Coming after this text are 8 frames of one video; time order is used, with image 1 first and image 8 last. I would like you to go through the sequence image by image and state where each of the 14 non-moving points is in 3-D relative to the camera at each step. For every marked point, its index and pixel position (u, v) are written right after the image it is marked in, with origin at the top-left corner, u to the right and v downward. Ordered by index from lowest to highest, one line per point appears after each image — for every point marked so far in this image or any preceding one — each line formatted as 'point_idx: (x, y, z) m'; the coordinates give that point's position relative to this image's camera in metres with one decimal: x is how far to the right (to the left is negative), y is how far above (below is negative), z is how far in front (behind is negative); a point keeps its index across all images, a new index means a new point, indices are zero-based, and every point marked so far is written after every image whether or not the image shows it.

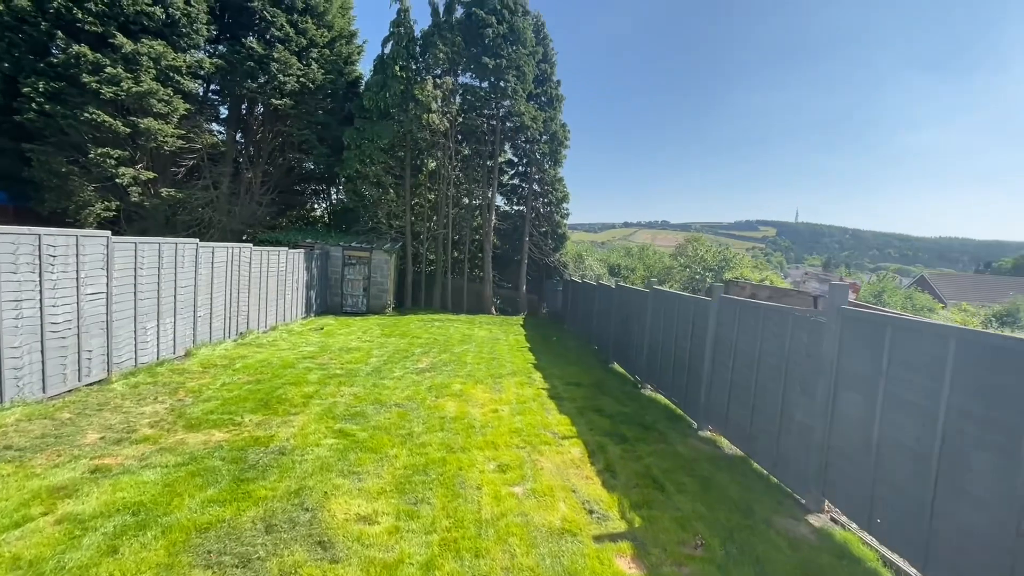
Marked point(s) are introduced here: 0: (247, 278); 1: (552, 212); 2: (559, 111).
0: (-5.0, +0.2, +9.0) m
1: (+1.5, +2.7, +16.9) m
2: (+1.6, +6.0, +16.1) m
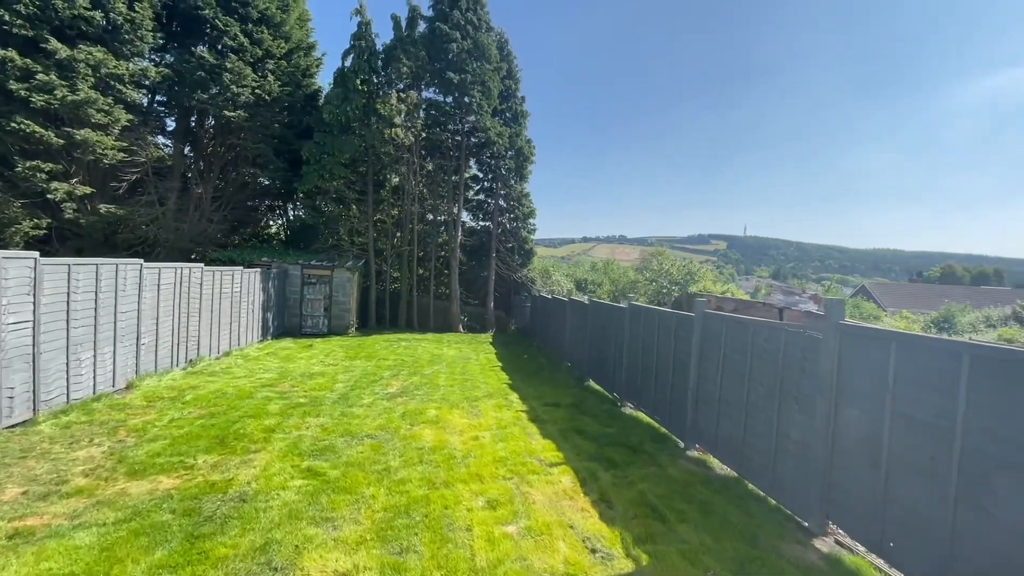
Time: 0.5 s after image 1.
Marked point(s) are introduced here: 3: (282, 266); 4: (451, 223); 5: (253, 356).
0: (-5.5, -0.2, +8.3) m
1: (+0.3, +2.1, +16.8) m
2: (+0.4, +5.4, +16.1) m
3: (-6.3, +0.6, +13.2) m
4: (-2.0, +2.2, +16.0) m
5: (-5.2, -1.4, +9.6) m
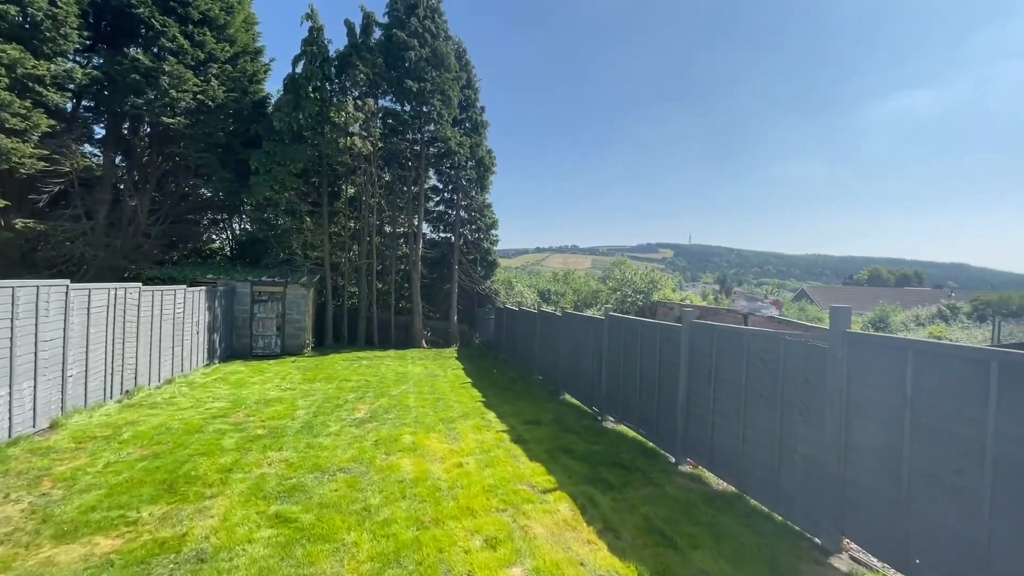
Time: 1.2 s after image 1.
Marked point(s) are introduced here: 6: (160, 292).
0: (-5.9, -0.6, +7.5) m
1: (-1.0, +1.7, +16.5) m
2: (-0.9, +5.0, +15.9) m
3: (-7.2, +0.1, +12.2) m
4: (-3.2, +1.7, +15.5) m
5: (-5.7, -1.7, +8.7) m
6: (-6.2, -0.1, +8.4) m
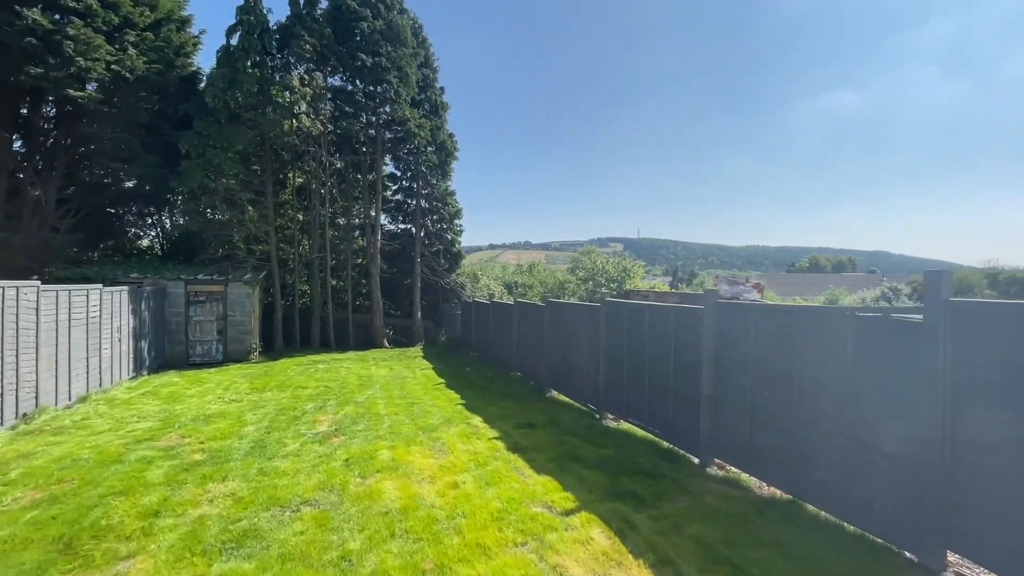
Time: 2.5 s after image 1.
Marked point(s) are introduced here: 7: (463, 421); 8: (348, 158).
0: (-6.1, -0.6, +6.1) m
1: (-2.2, +1.9, +15.5) m
2: (-2.1, +5.2, +14.9) m
3: (-7.9, +0.1, +10.7) m
4: (-4.3, +1.8, +14.3) m
5: (-6.0, -1.7, +7.4) m
6: (-6.5, -0.1, +7.0) m
7: (-0.6, -1.7, +6.1) m
8: (-4.8, +3.8, +14.0) m
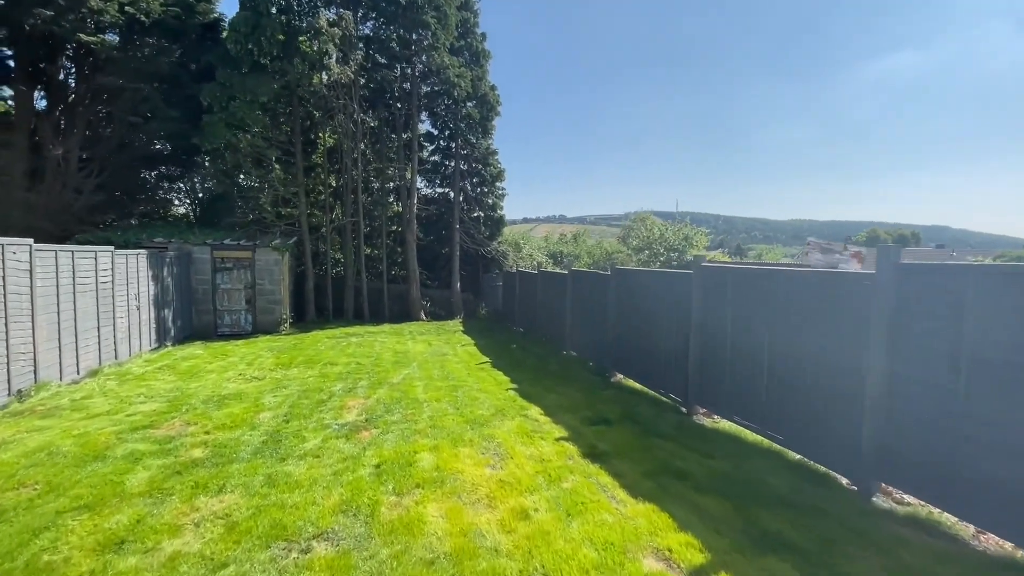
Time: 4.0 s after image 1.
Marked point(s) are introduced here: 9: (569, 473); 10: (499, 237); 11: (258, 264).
0: (-5.4, -0.1, +5.3) m
1: (-0.8, +2.8, +14.2) m
2: (-0.7, +6.1, +13.4) m
3: (-6.8, +0.8, +9.9) m
4: (-3.0, +2.7, +13.2) m
5: (-5.2, -1.2, +6.6) m
6: (-5.7, +0.4, +6.2) m
7: (+0.1, -1.3, +5.0) m
8: (-3.5, +4.6, +12.8) m
9: (+0.4, -1.4, +3.5) m
10: (-0.4, +1.5, +14.7) m
11: (-5.7, +0.5, +10.7) m
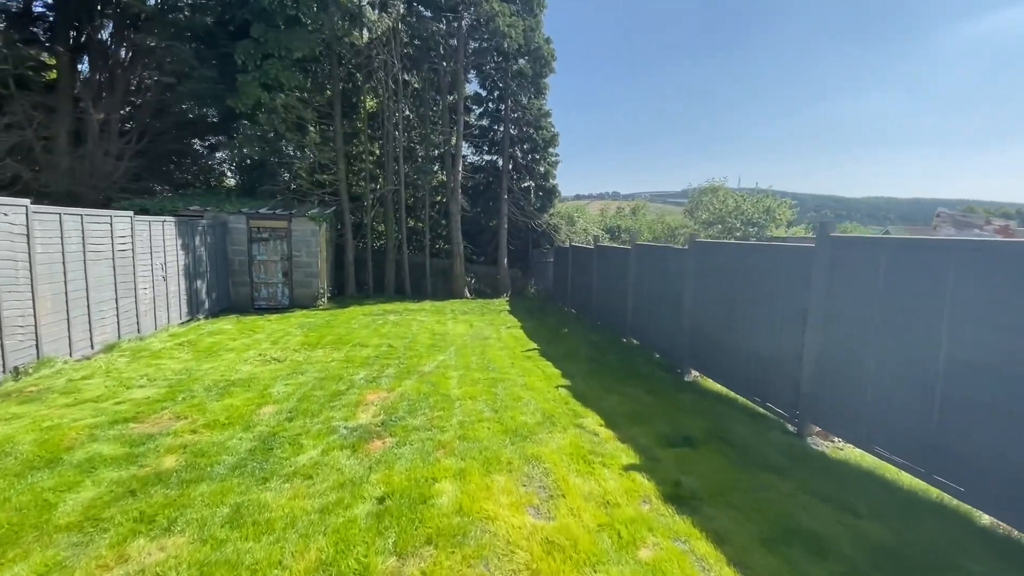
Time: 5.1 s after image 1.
0: (-4.9, +0.2, +4.7) m
1: (+0.7, +3.4, +13.0) m
2: (+0.7, +6.7, +12.1) m
3: (-5.8, +1.4, +9.5) m
4: (-1.6, +3.3, +12.2) m
5: (-4.6, -0.8, +6.1) m
6: (-5.1, +0.8, +5.7) m
7: (+0.5, -1.1, +3.9) m
8: (-2.1, +5.3, +11.8) m
9: (+0.7, -1.2, +2.4) m
10: (+1.1, +2.2, +13.5) m
11: (-4.6, +1.1, +10.1) m
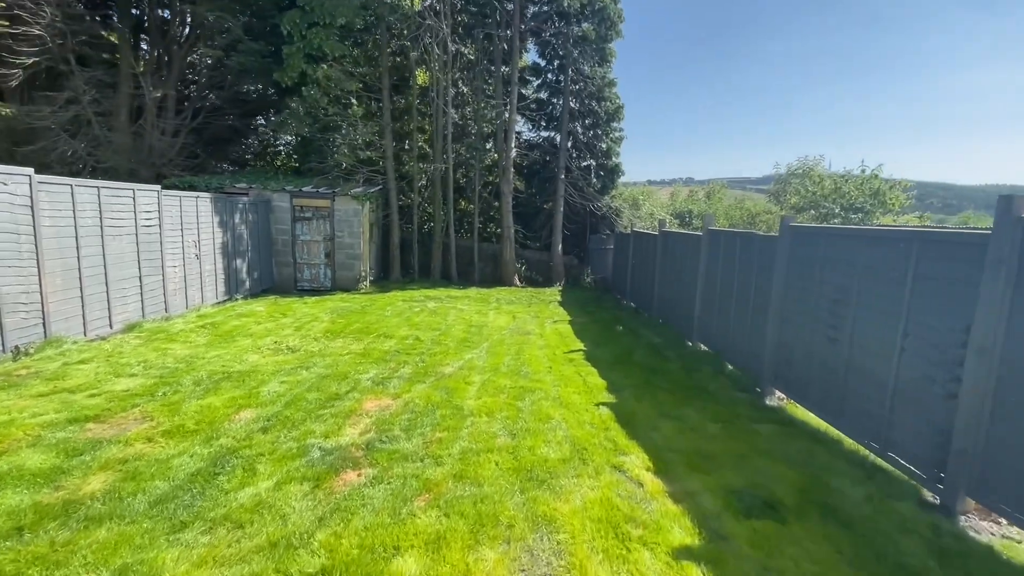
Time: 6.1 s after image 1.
0: (-4.6, +0.4, +4.4) m
1: (+2.1, +3.7, +11.8) m
2: (+2.1, +6.9, +10.7) m
3: (-4.8, +1.8, +9.2) m
4: (-0.2, +3.7, +11.3) m
5: (-4.1, -0.5, +5.8) m
6: (-4.6, +1.1, +5.4) m
7: (+0.6, -1.1, +2.9) m
8: (-0.8, +5.6, +10.9) m
9: (+0.6, -1.2, +1.5) m
10: (+2.6, +2.4, +12.3) m
11: (-3.5, +1.5, +9.7) m
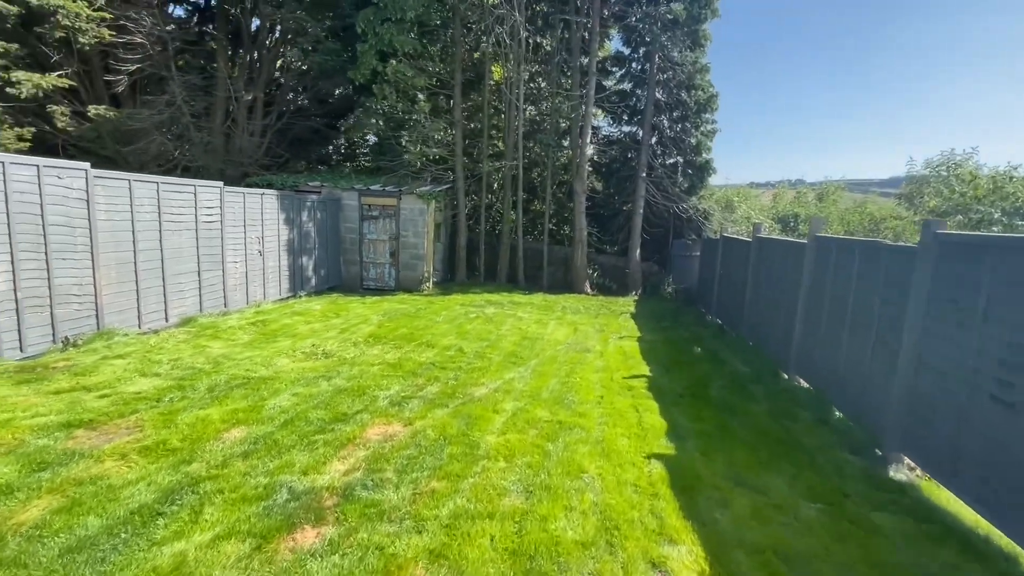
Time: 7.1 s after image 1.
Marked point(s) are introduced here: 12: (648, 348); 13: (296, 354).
0: (-4.2, +0.5, +4.5) m
1: (+3.9, +3.5, +10.6) m
2: (+3.8, +6.7, +9.5) m
3: (-3.5, +1.9, +9.3) m
4: (+1.5, +3.5, +10.5) m
5: (-3.5, -0.5, +5.8) m
6: (-4.0, +1.1, +5.4) m
7: (+0.6, -1.2, +2.1) m
8: (+1.0, +5.5, +10.2) m
9: (+0.3, -1.3, +0.7) m
10: (+4.3, +2.2, +11.0) m
11: (-2.1, +1.5, +9.5) m
12: (+1.7, -0.8, +6.2) m
13: (-2.2, -0.7, +5.0) m
